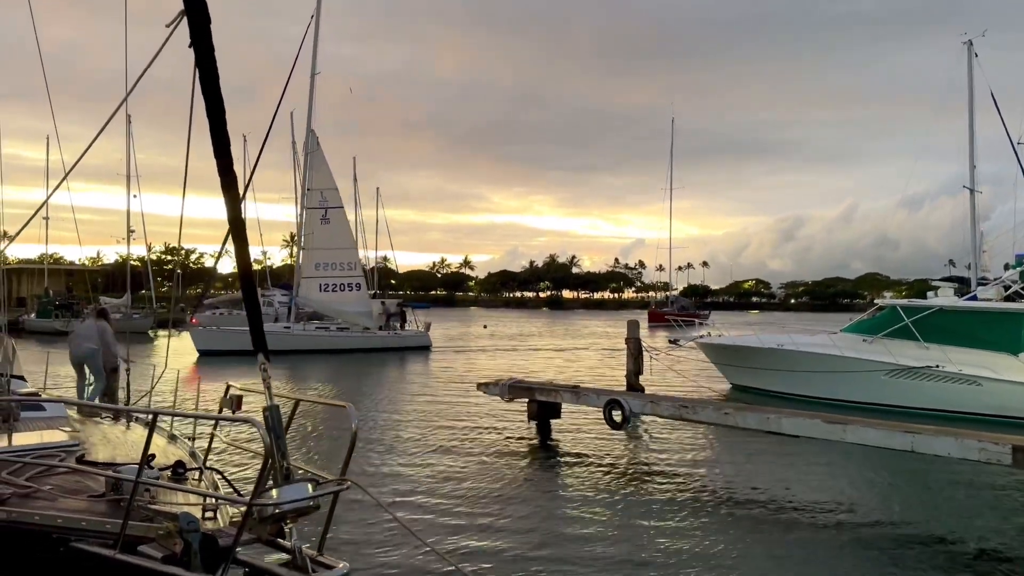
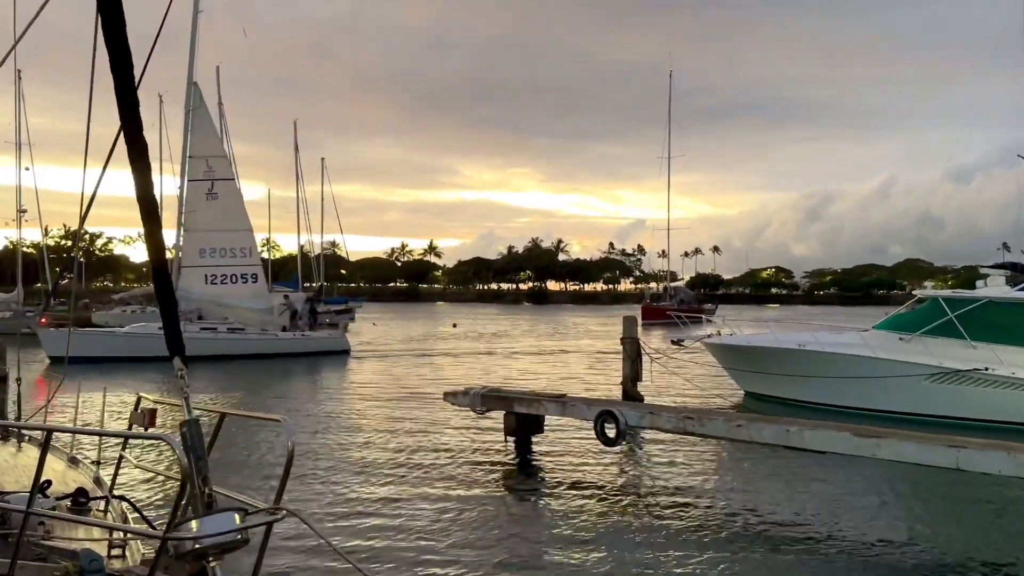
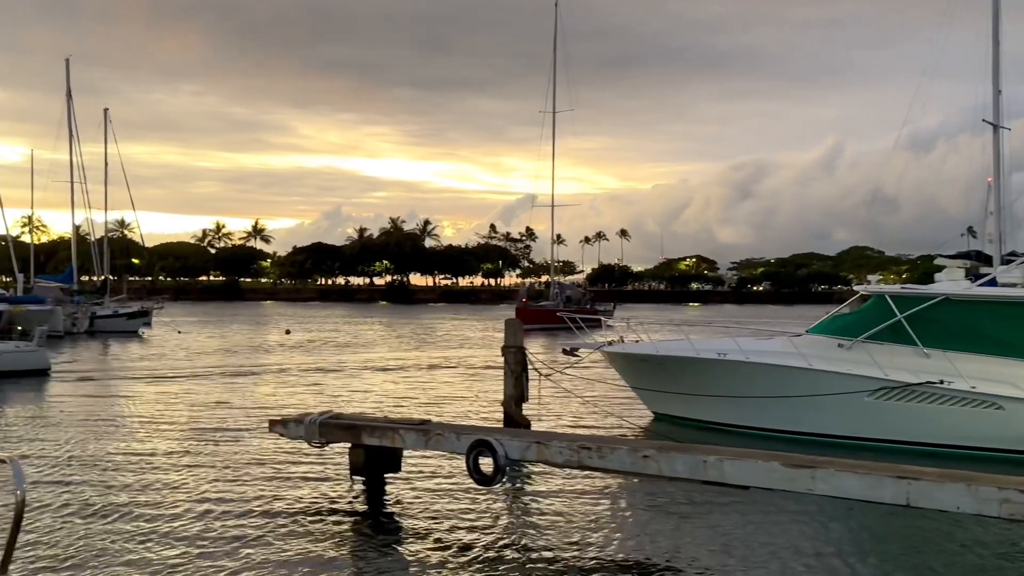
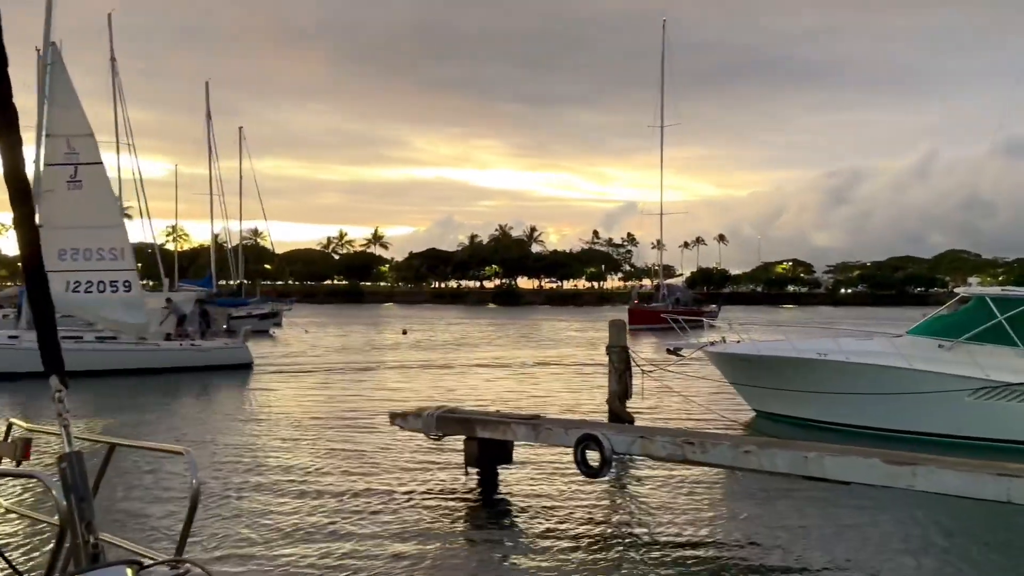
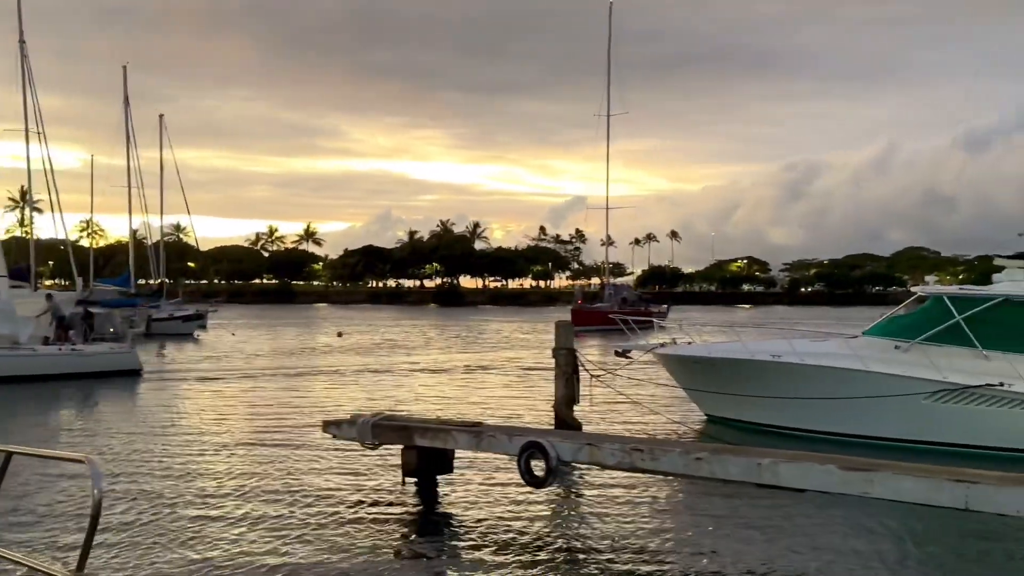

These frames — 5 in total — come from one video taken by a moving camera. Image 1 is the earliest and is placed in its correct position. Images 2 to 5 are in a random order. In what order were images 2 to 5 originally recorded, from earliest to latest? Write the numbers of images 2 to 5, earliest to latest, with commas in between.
2, 4, 5, 3
